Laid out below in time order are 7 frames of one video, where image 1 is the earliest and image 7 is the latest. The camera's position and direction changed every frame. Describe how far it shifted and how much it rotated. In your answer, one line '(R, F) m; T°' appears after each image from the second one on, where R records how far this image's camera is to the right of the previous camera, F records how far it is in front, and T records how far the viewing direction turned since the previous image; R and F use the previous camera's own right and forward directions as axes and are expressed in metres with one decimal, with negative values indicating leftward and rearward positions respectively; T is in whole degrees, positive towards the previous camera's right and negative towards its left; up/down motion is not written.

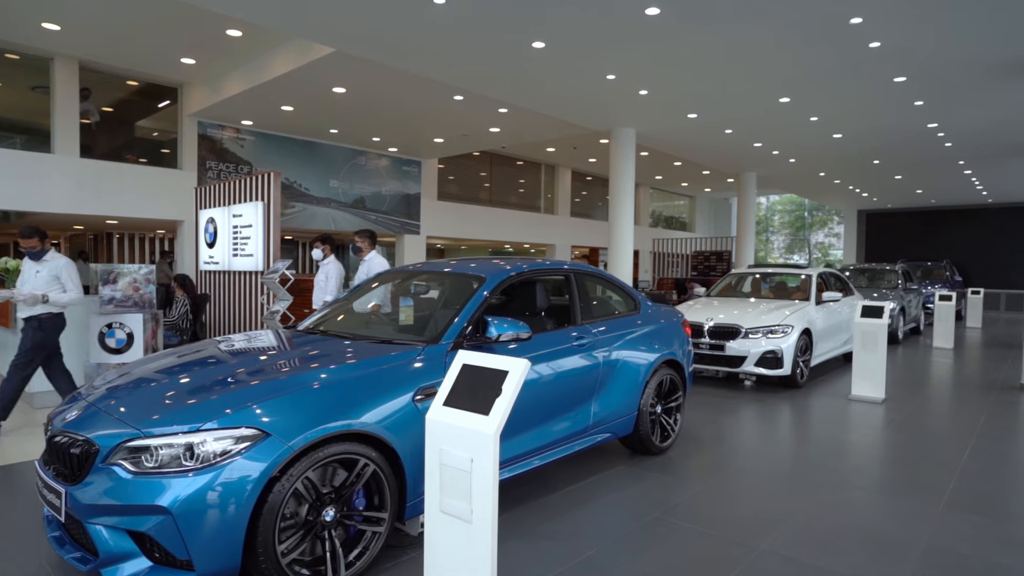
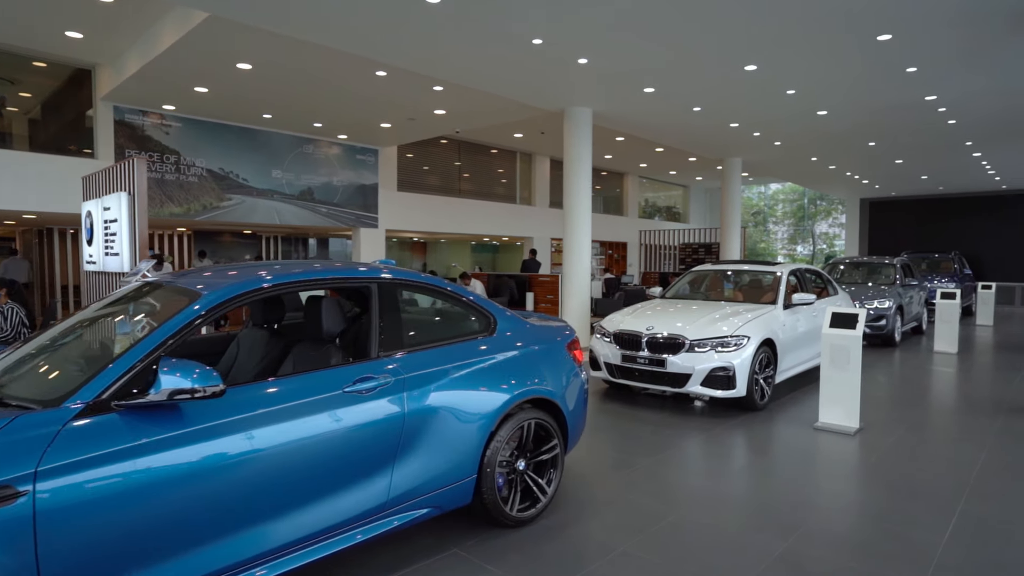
(+0.9, +1.1) m; -1°
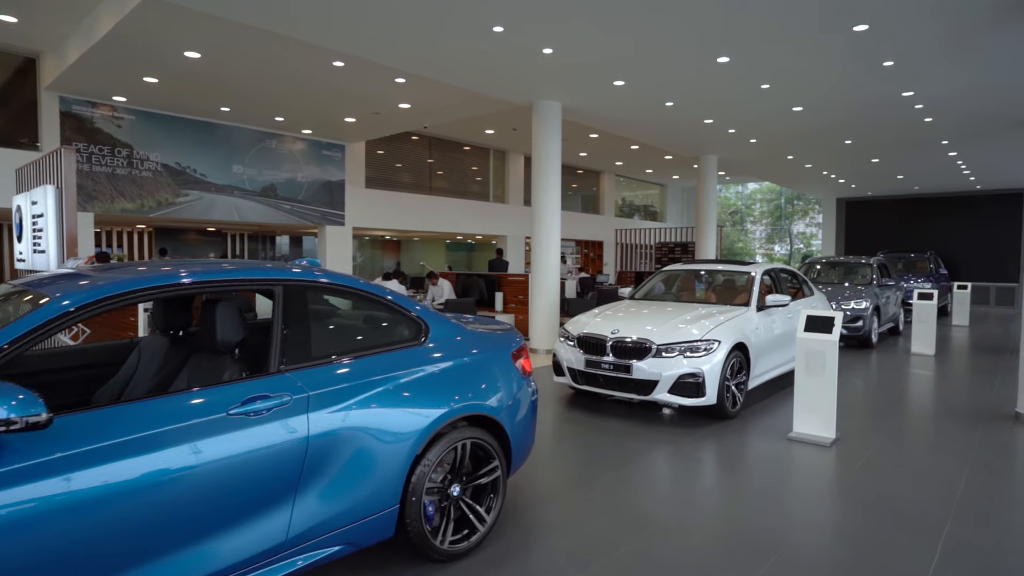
(+0.2, +0.3) m; +2°
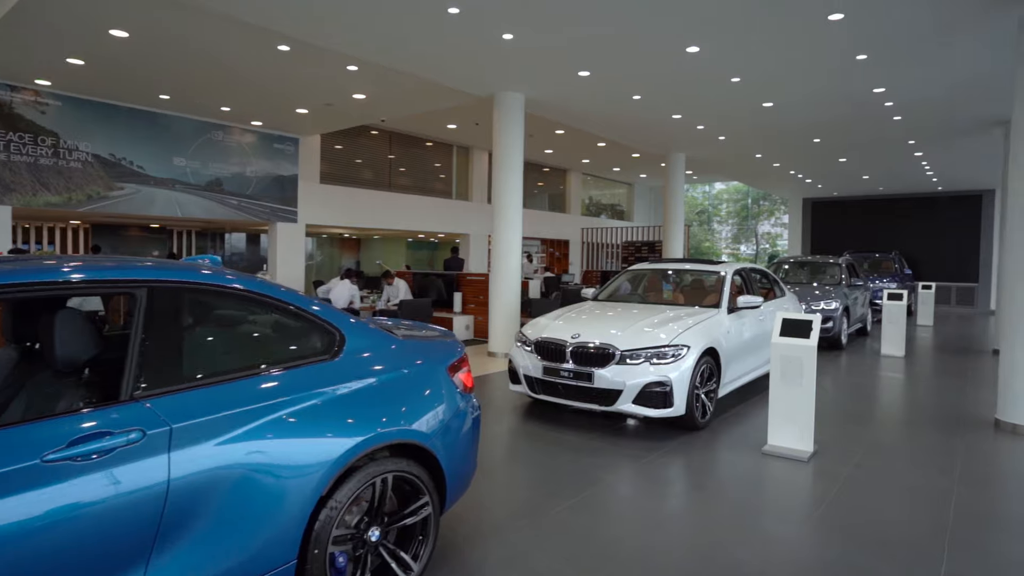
(+0.1, +0.5) m; +3°
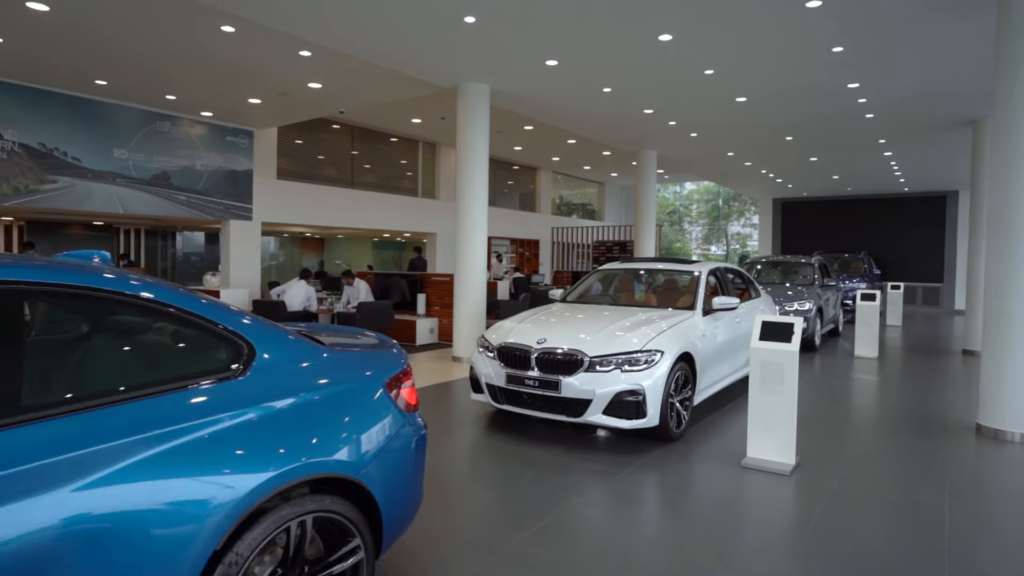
(+0.1, +0.4) m; +2°
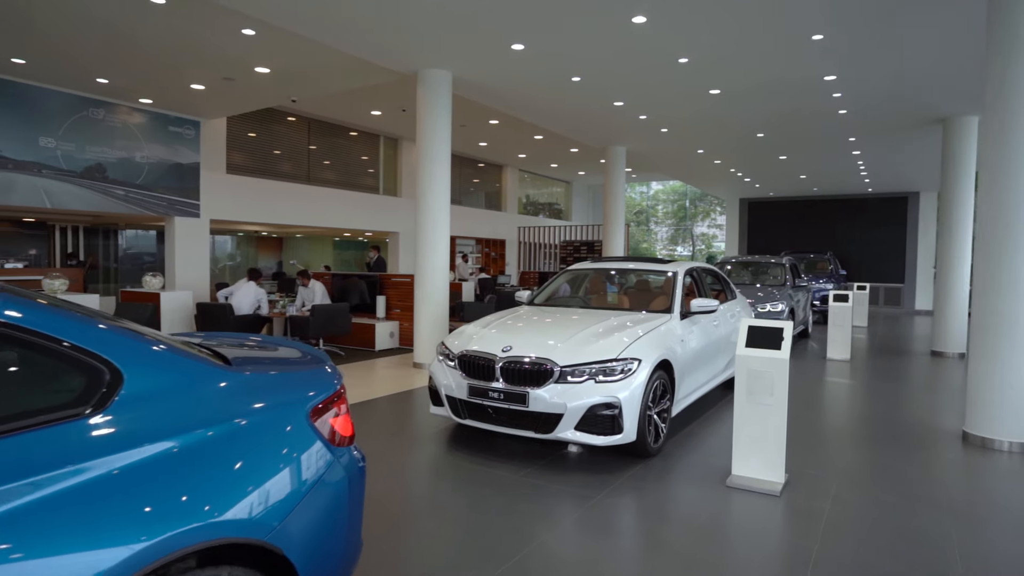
(0.0, +0.5) m; +3°
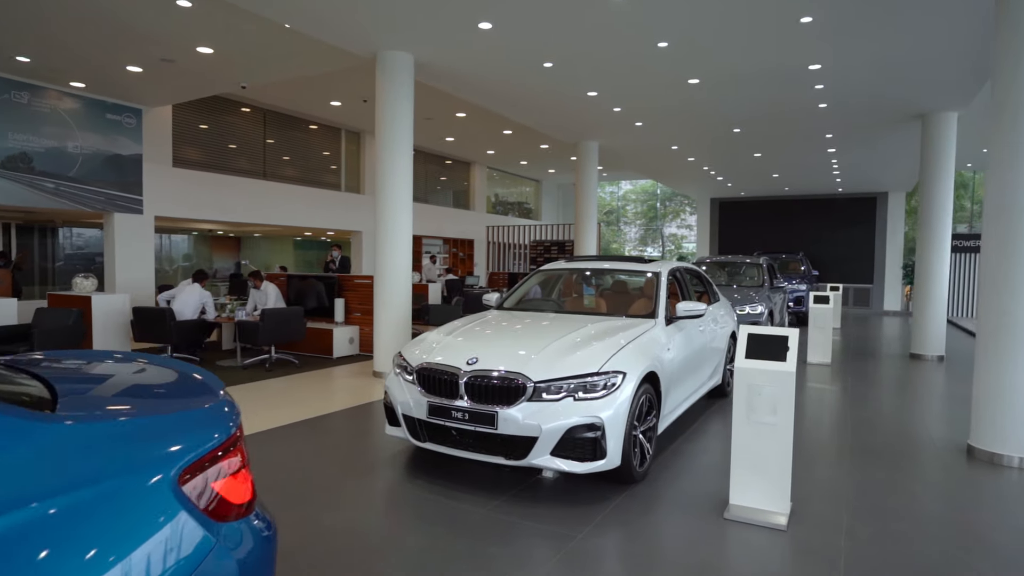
(0.0, +0.6) m; +3°
